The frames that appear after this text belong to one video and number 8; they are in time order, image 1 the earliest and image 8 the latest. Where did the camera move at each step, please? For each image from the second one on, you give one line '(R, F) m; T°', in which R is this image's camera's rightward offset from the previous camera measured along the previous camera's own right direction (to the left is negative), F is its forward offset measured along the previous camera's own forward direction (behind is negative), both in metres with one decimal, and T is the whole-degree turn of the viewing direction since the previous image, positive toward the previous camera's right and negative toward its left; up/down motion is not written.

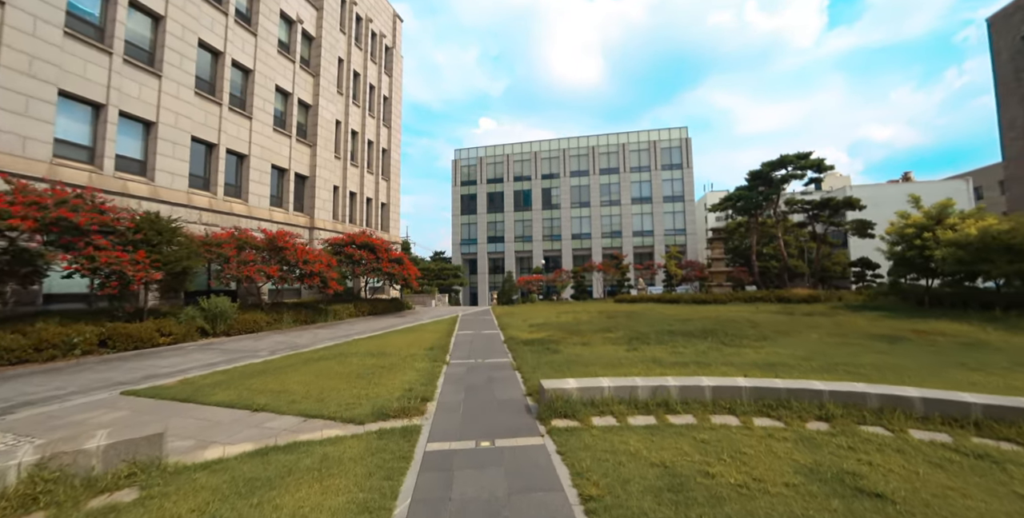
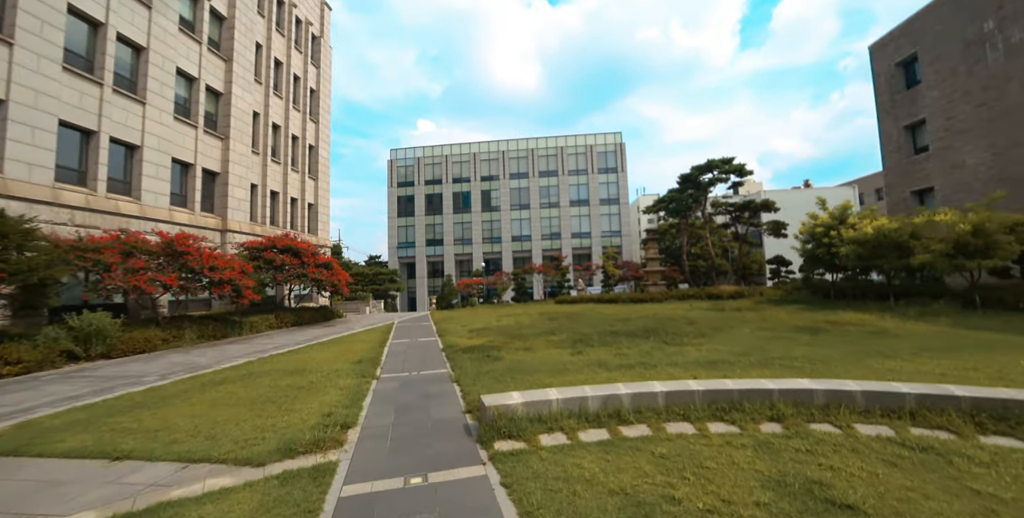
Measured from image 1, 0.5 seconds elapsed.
(+0.1, +0.6) m; +8°
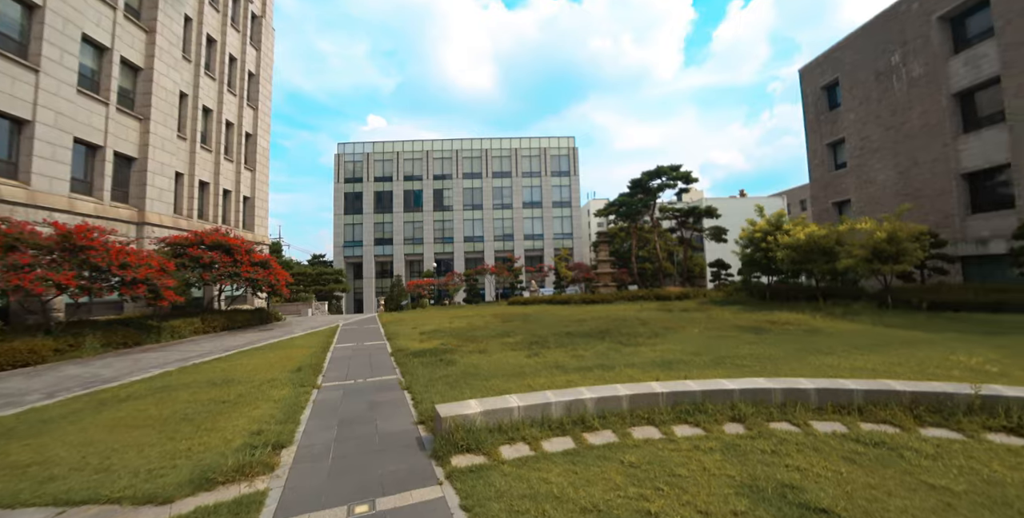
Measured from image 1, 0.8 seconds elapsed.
(-0.1, +0.3) m; +6°
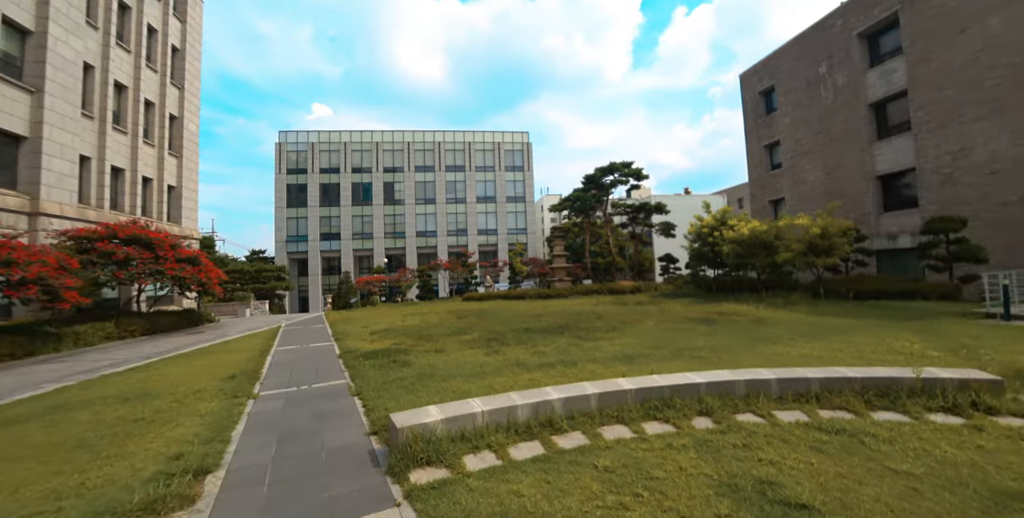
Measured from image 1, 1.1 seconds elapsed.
(-0.1, +0.3) m; +6°
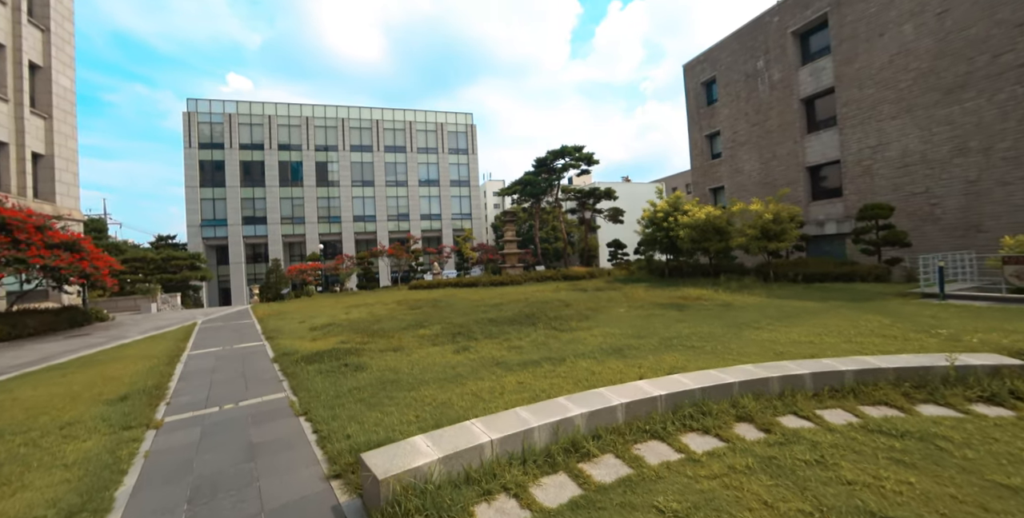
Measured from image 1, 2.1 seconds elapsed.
(-0.5, +1.1) m; +8°
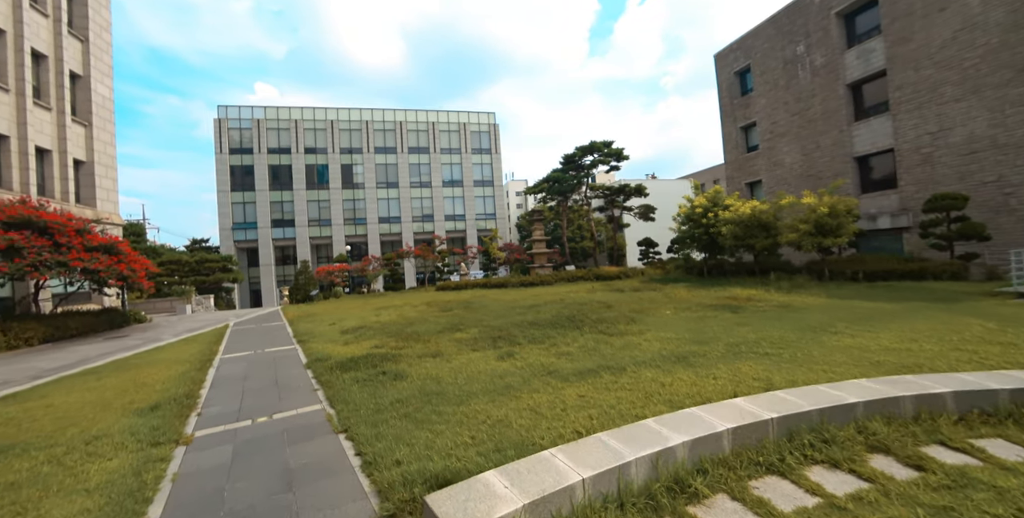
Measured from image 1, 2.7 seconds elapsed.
(-0.4, +0.6) m; -3°
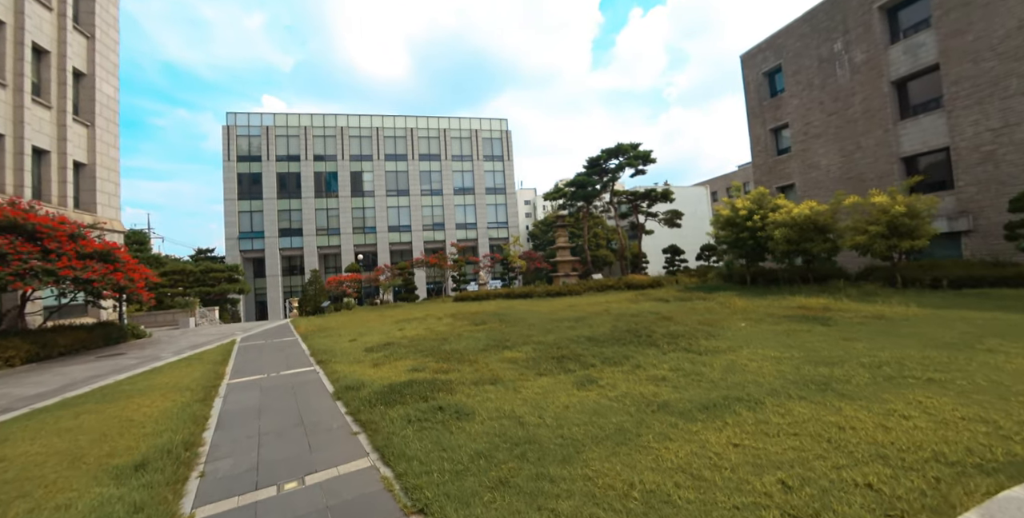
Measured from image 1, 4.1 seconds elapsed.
(-1.0, +1.3) m; 0°
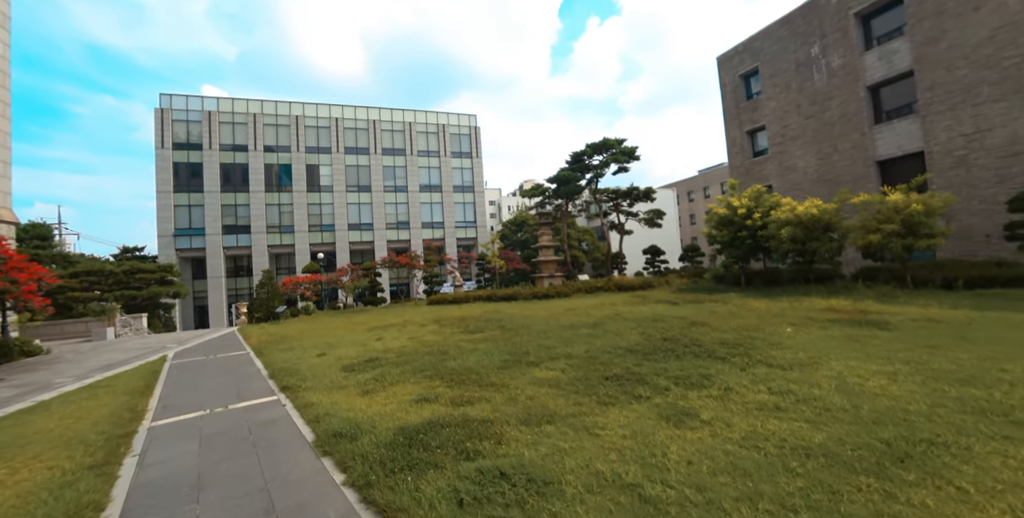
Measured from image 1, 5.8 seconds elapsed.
(-1.0, +1.6) m; +6°
